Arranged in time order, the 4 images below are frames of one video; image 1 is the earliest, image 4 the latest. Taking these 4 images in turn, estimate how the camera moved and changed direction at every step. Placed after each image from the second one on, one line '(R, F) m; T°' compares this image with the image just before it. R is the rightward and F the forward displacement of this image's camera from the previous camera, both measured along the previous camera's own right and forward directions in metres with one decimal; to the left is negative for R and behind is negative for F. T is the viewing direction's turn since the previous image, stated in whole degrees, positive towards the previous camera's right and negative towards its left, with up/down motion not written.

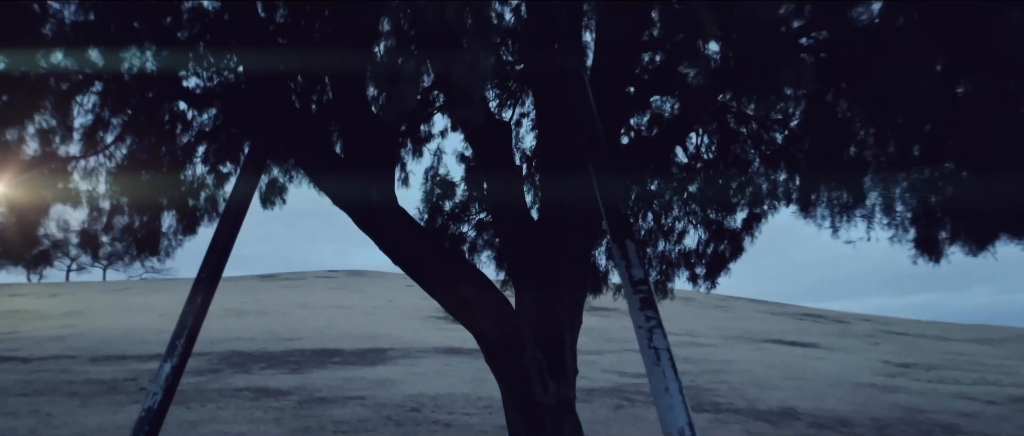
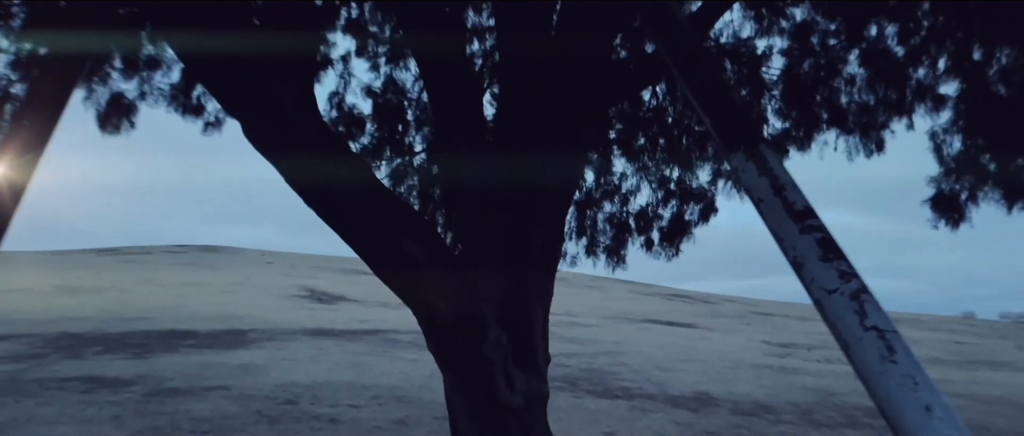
(-0.4, +1.6) m; +8°
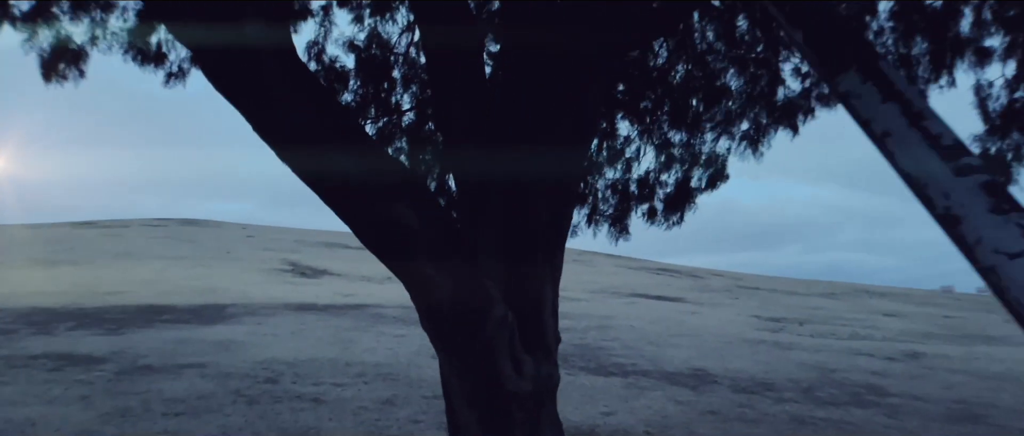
(-0.1, +0.5) m; +1°
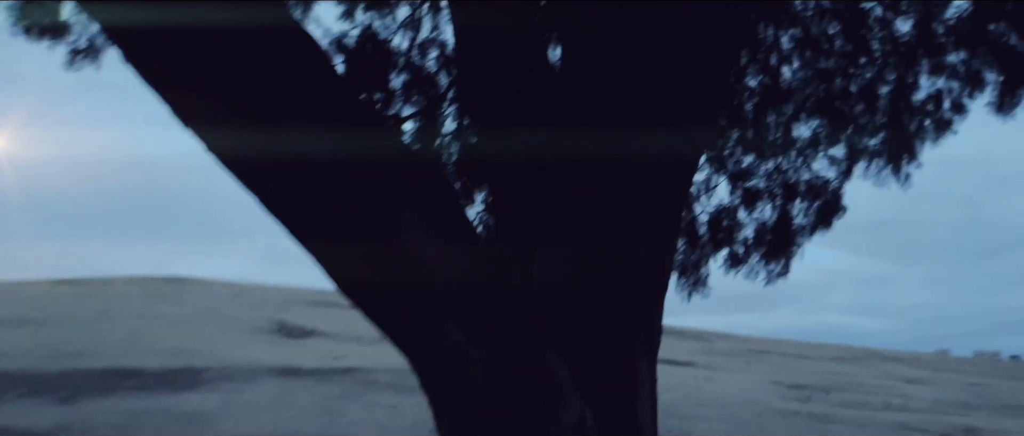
(-0.2, +1.4) m; 0°
